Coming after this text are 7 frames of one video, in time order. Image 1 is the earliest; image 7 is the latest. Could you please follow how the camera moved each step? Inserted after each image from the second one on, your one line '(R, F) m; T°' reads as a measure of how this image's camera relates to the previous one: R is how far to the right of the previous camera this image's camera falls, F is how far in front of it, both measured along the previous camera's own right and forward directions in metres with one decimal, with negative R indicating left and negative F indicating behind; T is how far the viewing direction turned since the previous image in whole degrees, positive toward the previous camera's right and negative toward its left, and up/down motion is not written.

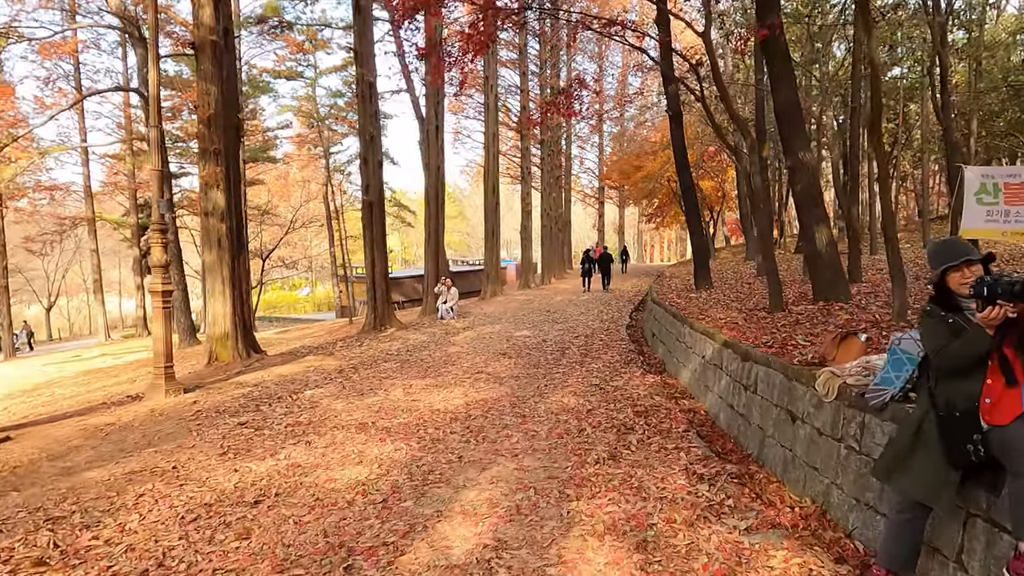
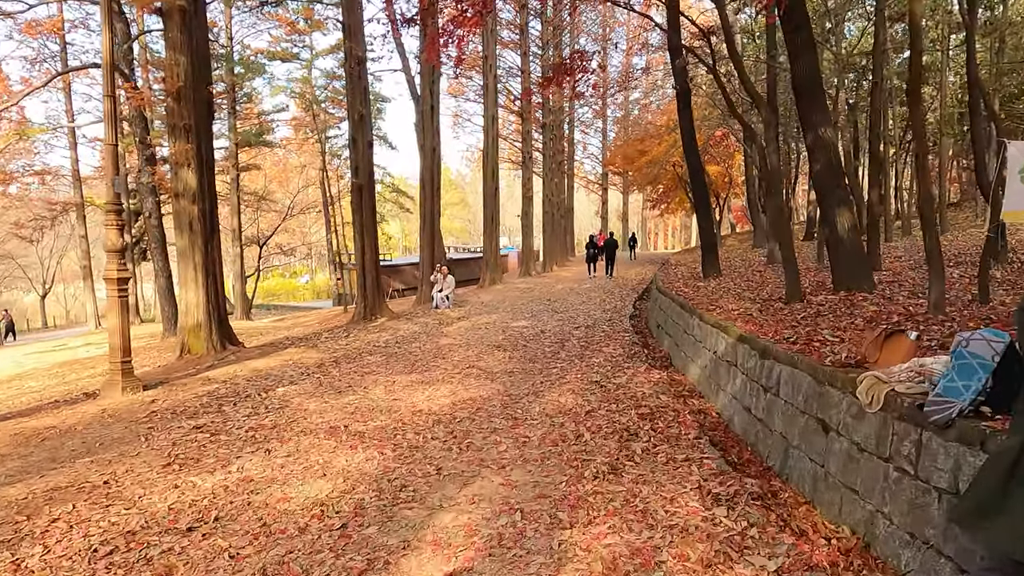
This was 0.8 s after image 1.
(+0.1, +0.7) m; 0°
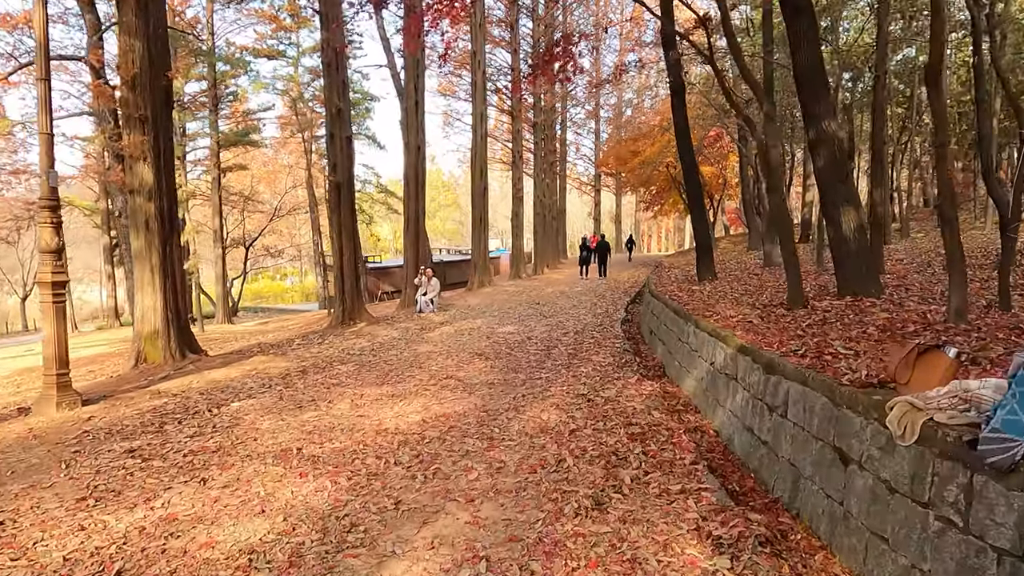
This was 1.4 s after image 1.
(+0.1, +0.6) m; +1°
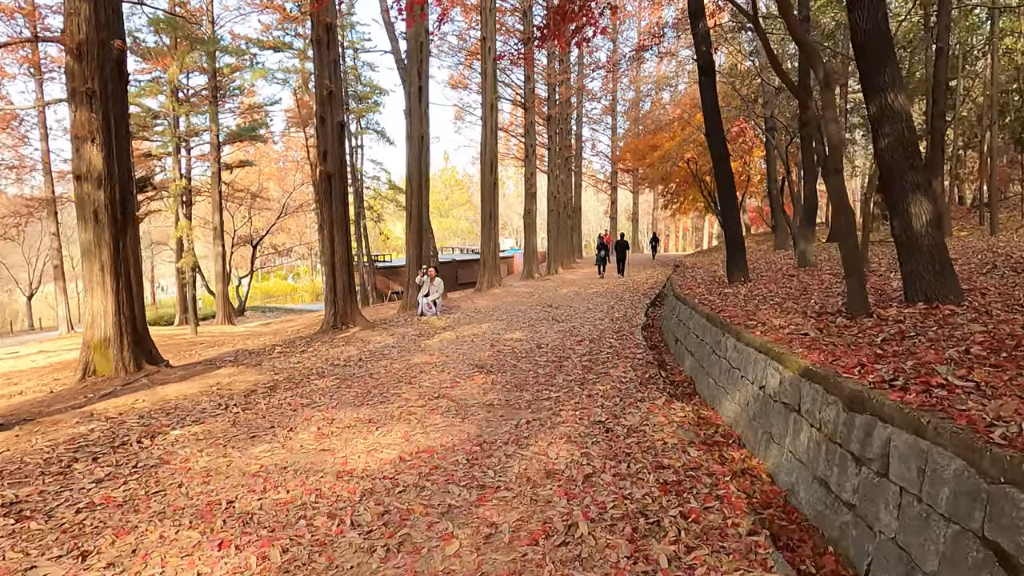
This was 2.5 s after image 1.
(+0.1, +1.2) m; -1°
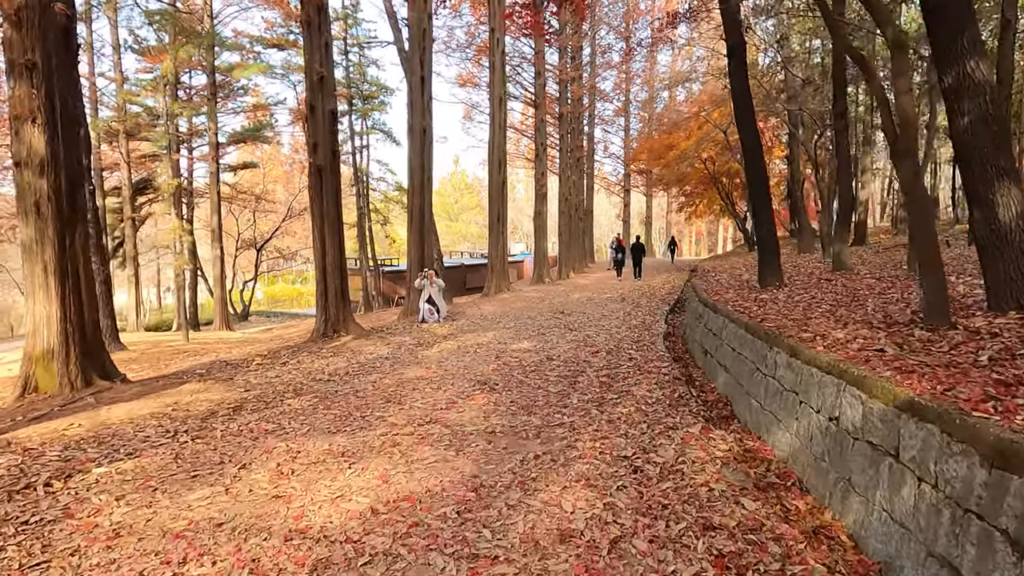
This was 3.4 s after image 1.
(0.0, +1.0) m; -1°
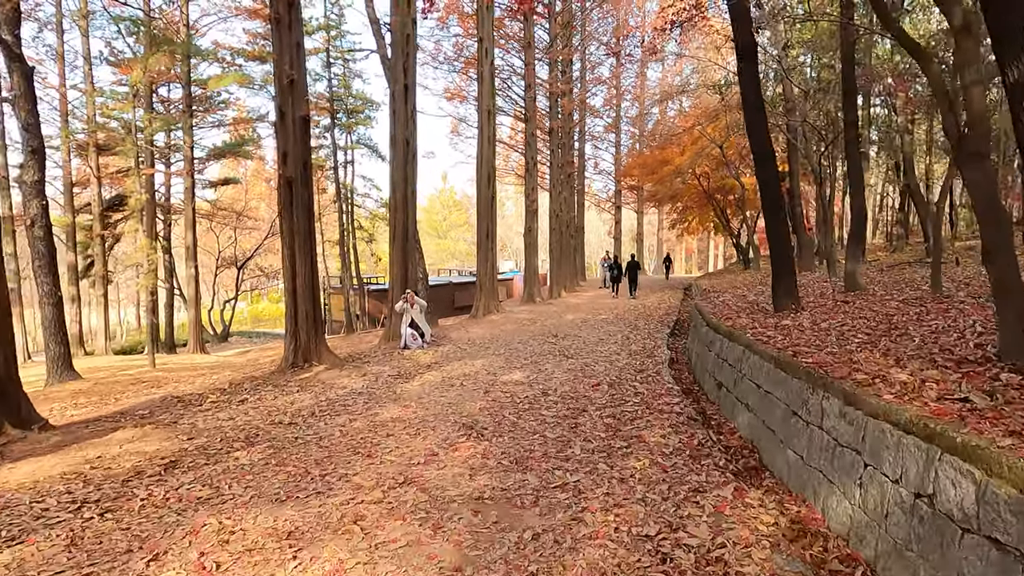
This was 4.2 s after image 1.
(0.0, +0.9) m; +1°
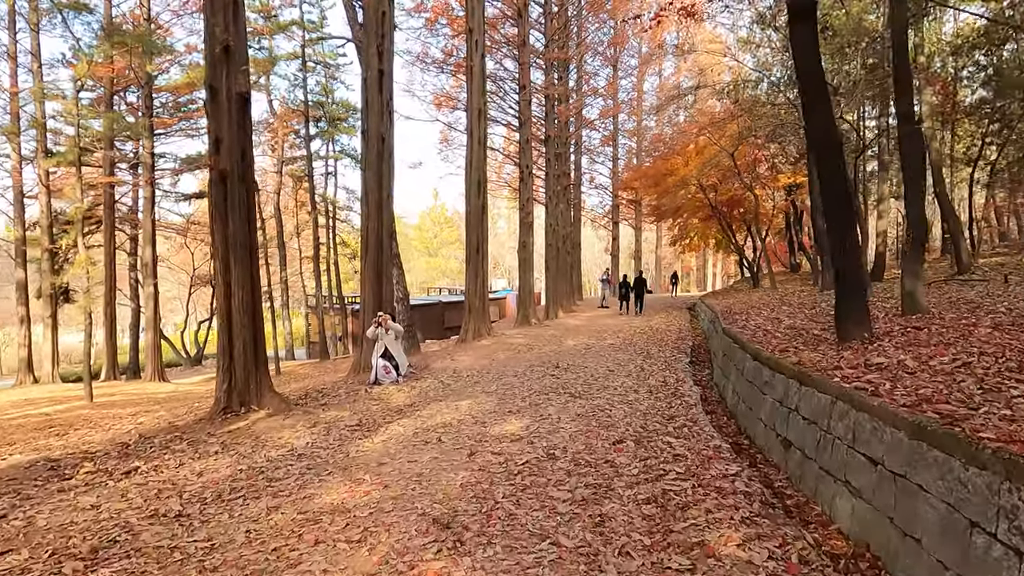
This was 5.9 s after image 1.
(0.0, +1.9) m; +1°
